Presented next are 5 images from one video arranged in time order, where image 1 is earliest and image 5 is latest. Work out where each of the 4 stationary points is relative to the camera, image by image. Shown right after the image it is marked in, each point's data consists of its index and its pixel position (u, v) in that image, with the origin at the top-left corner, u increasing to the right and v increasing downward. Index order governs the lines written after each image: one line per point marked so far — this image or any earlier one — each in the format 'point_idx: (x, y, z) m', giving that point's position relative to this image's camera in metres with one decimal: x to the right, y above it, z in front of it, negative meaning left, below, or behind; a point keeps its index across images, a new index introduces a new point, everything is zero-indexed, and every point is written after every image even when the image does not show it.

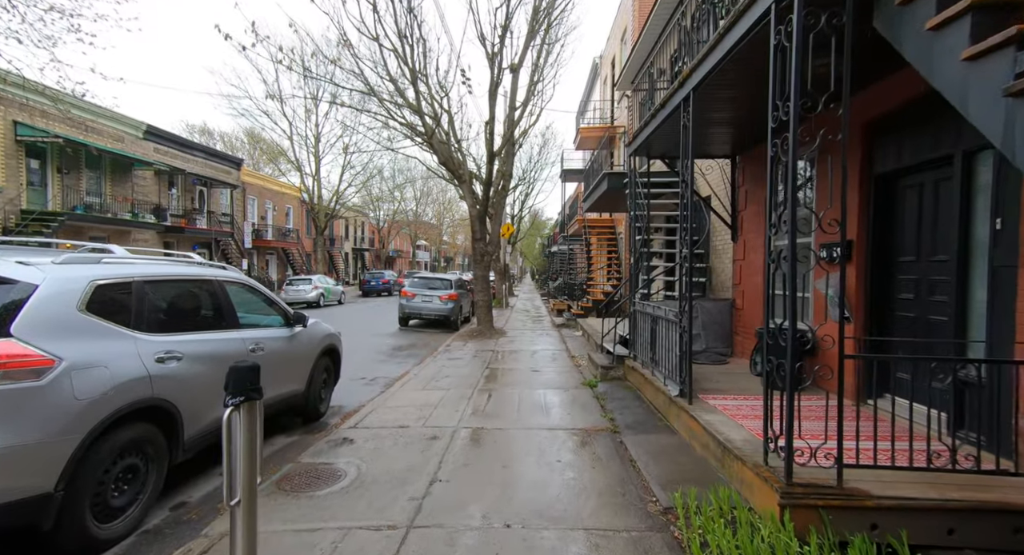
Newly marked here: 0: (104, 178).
0: (-17.0, +4.2, +19.5) m
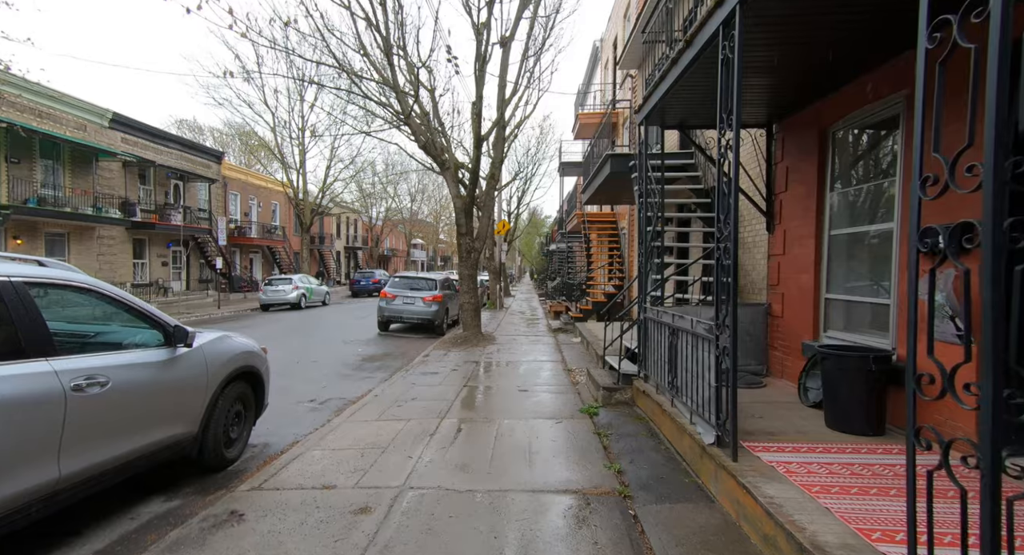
0: (-17.2, +4.2, +18.0) m
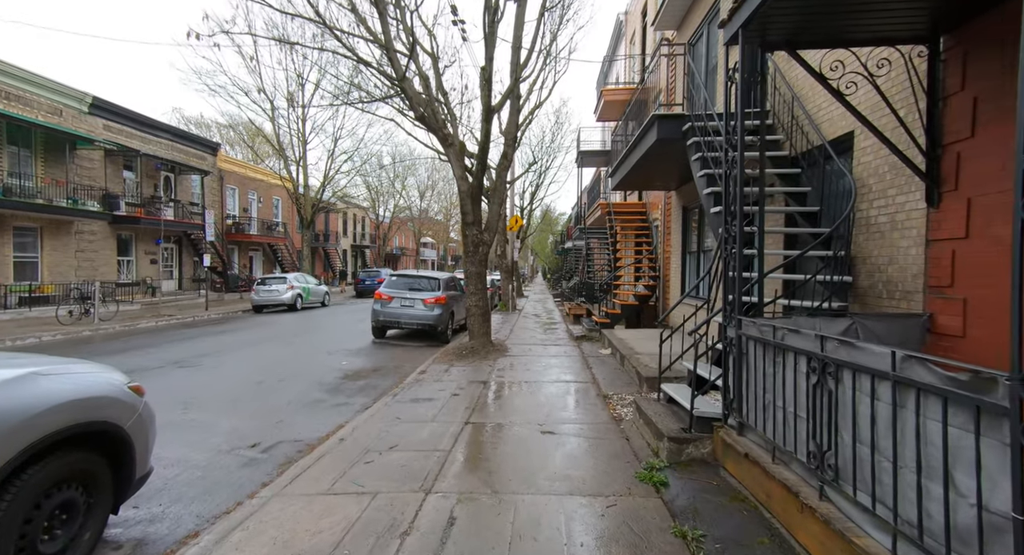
0: (-16.7, +4.2, +16.5) m
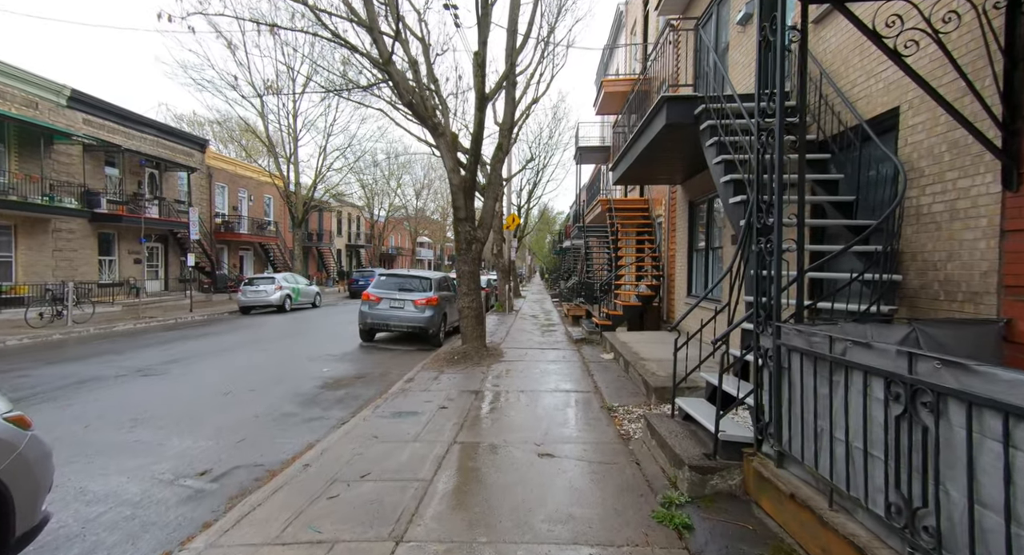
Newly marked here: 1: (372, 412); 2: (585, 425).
0: (-16.8, +4.2, +15.7) m
1: (-1.8, -1.7, +5.9) m
2: (+0.8, -1.7, +5.4) m
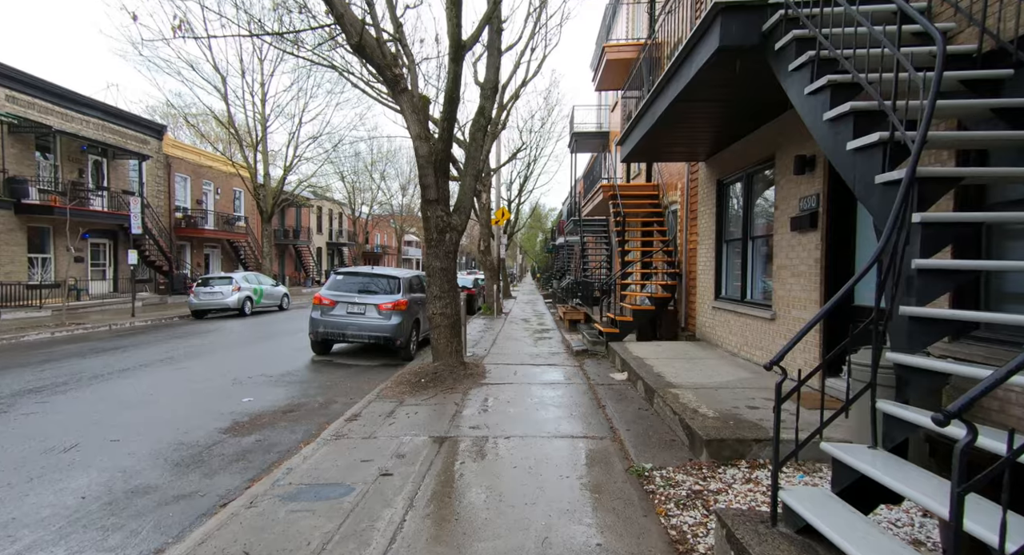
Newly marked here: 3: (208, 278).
0: (-17.2, +4.2, +13.3) m
1: (-1.9, -1.7, +3.8) m
2: (+0.7, -1.6, +3.3) m
3: (-11.7, 0.0, +18.2) m
